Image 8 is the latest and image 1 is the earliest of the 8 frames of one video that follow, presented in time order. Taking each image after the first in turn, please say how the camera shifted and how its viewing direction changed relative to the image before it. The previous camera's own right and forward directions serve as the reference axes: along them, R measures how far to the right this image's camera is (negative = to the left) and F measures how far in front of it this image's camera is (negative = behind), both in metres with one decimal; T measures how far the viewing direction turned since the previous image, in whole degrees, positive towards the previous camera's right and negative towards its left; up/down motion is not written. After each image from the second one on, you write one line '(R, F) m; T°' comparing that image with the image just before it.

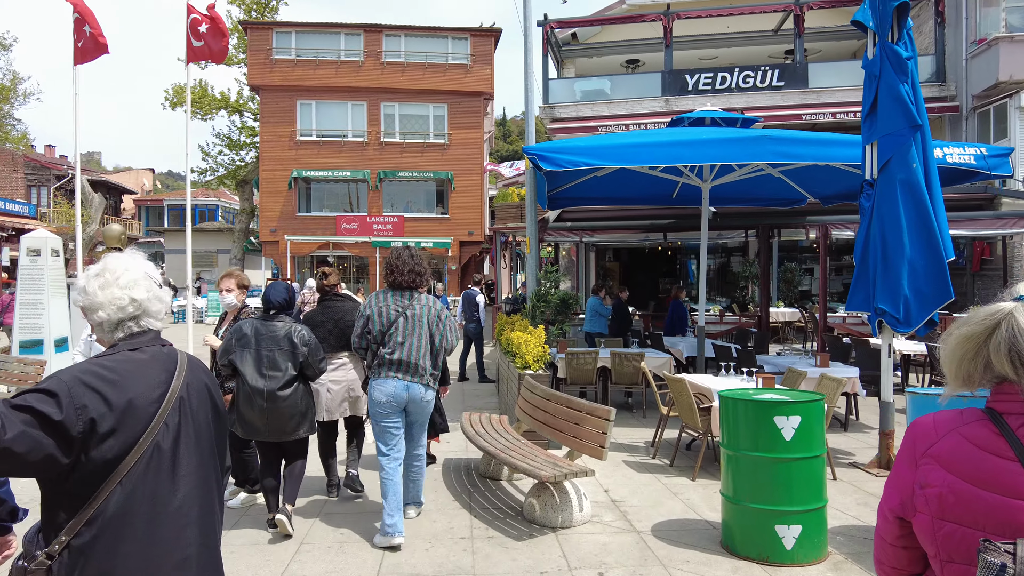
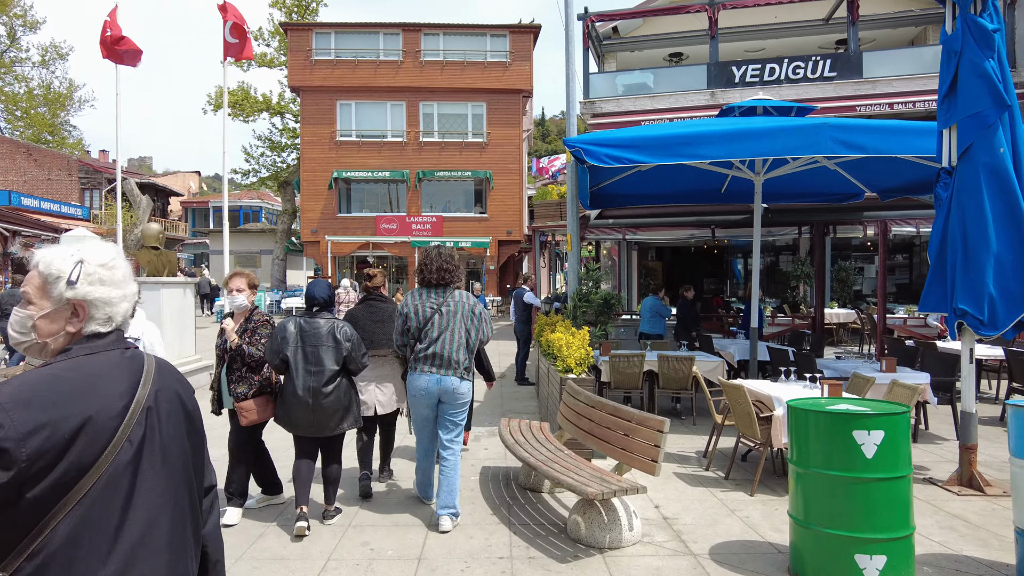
(0.0, +0.3) m; -3°
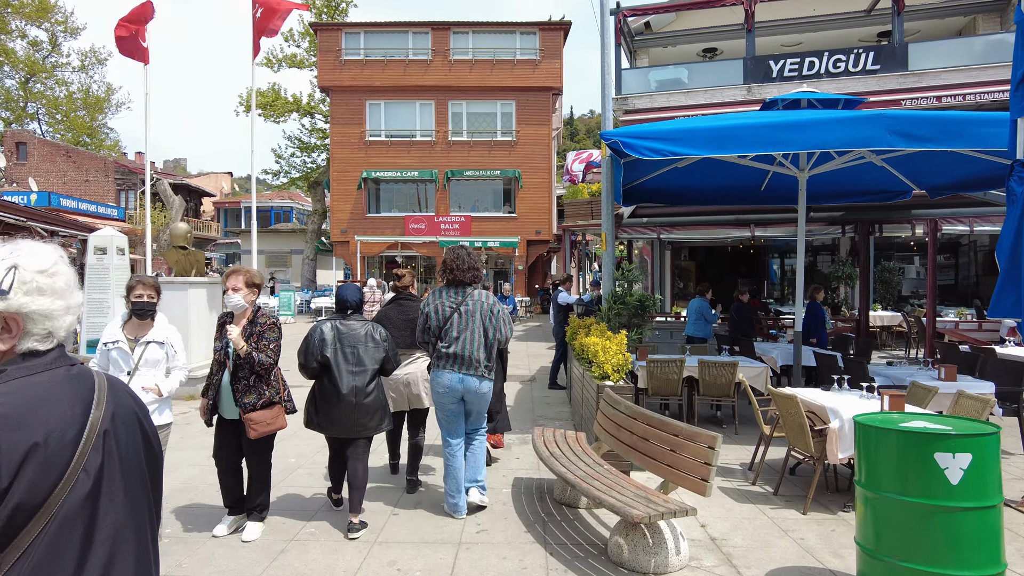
(0.0, +0.3) m; -2°
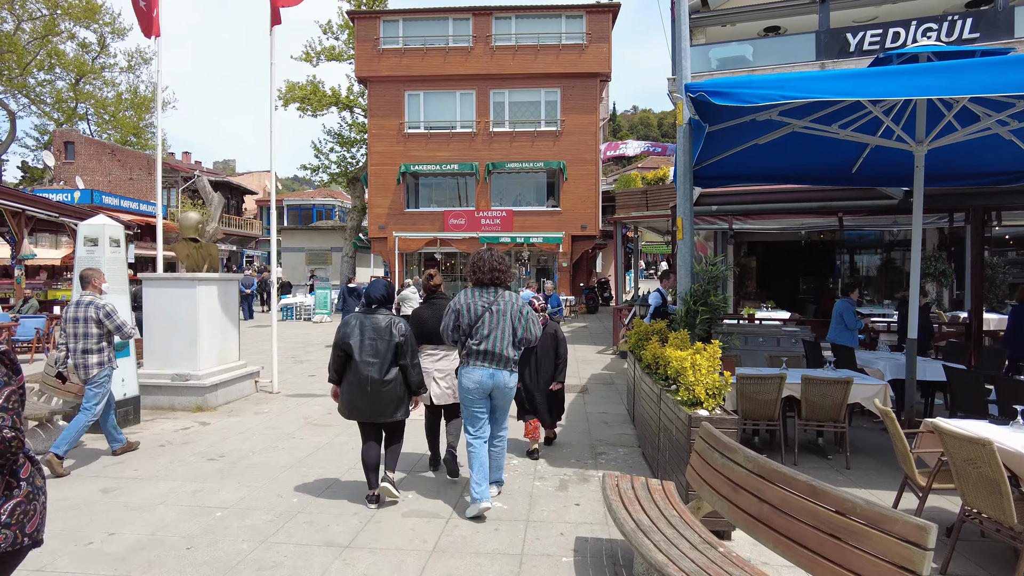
(-0.1, +1.2) m; -4°
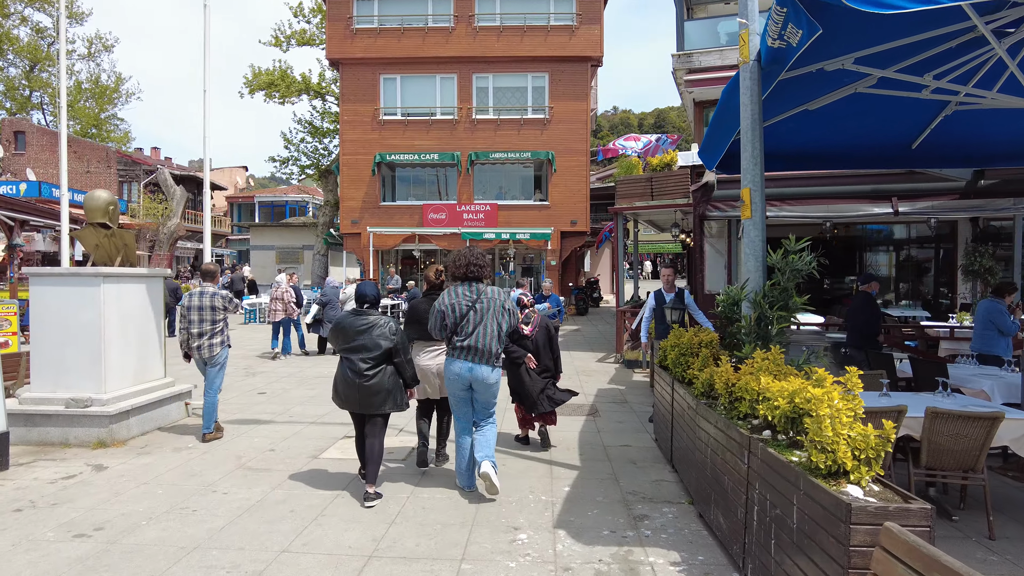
(-0.2, +1.6) m; +2°
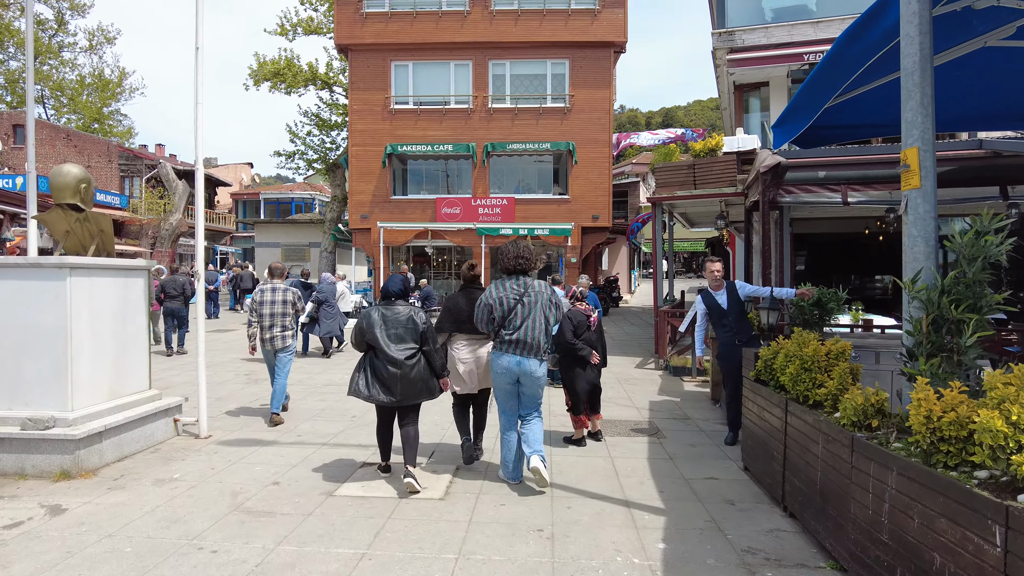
(-0.4, +1.1) m; 0°
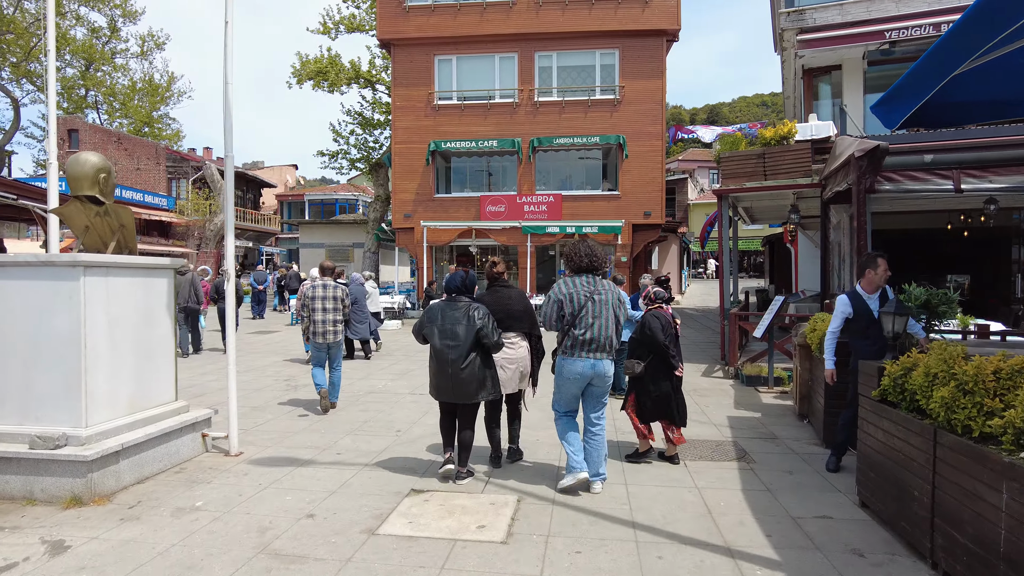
(-0.2, +0.7) m; -4°
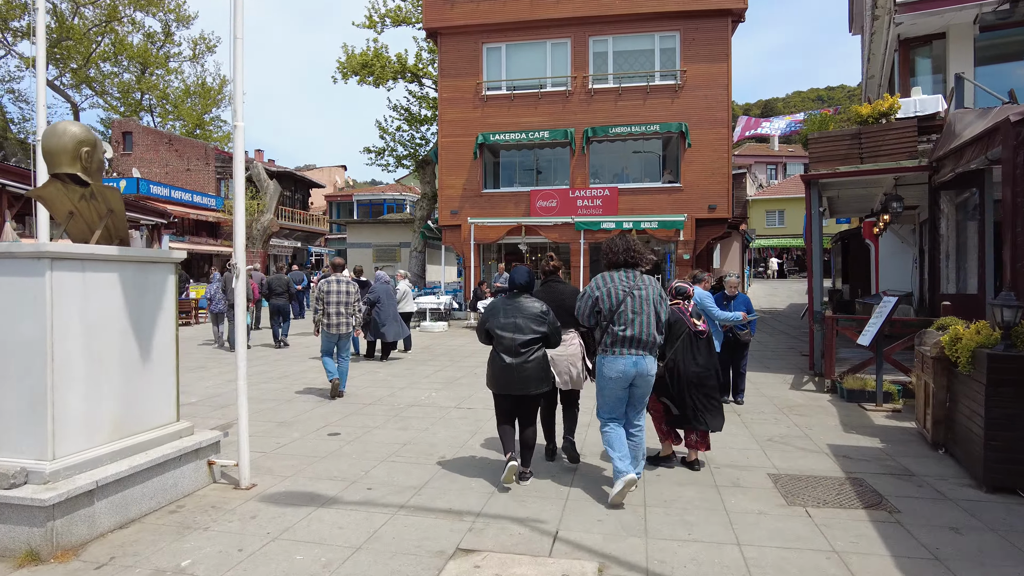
(-0.2, +1.0) m; -4°
